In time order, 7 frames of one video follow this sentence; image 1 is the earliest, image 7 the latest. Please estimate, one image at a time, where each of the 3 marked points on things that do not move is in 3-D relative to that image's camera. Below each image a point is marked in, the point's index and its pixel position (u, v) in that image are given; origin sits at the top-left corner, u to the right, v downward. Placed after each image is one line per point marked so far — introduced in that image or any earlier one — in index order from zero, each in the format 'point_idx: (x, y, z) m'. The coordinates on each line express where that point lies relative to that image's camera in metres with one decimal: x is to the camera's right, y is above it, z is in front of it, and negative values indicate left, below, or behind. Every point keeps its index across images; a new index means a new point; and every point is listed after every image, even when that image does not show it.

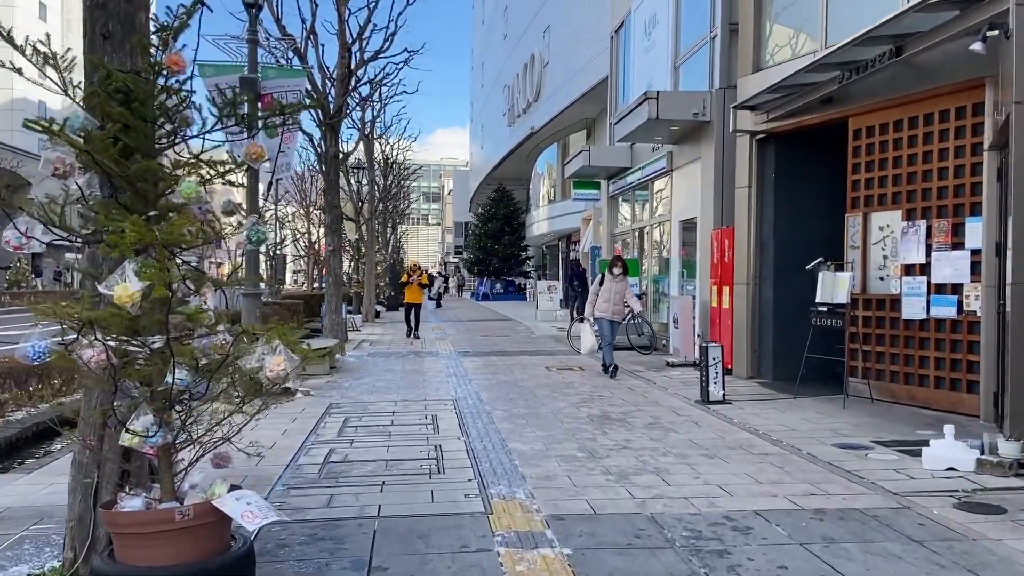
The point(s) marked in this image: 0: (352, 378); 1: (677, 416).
0: (-2.4, -1.3, +11.3) m
1: (+1.7, -1.3, +8.0) m
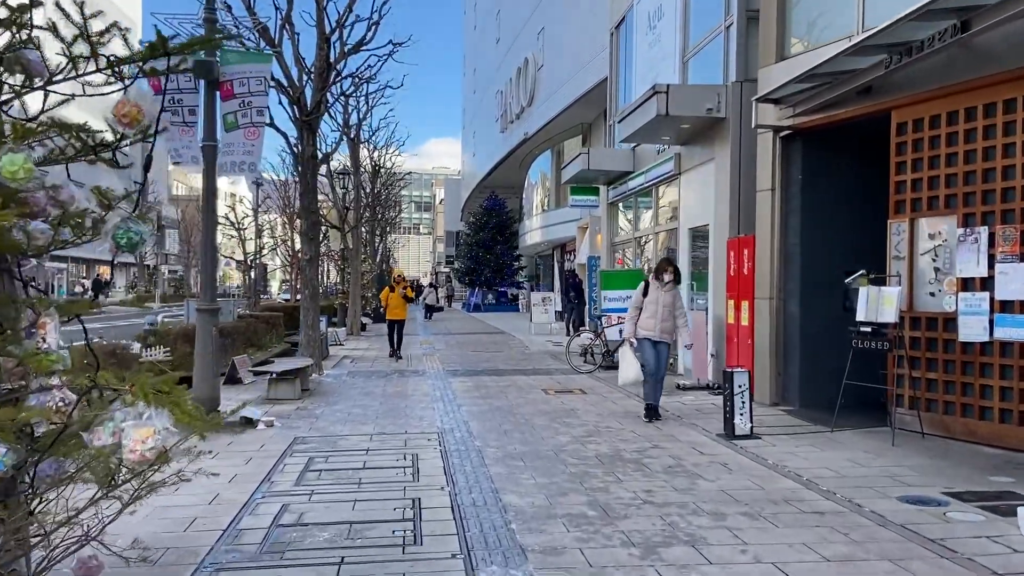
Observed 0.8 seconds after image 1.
0: (-2.4, -1.5, +10.0) m
1: (+1.7, -1.5, +6.8) m
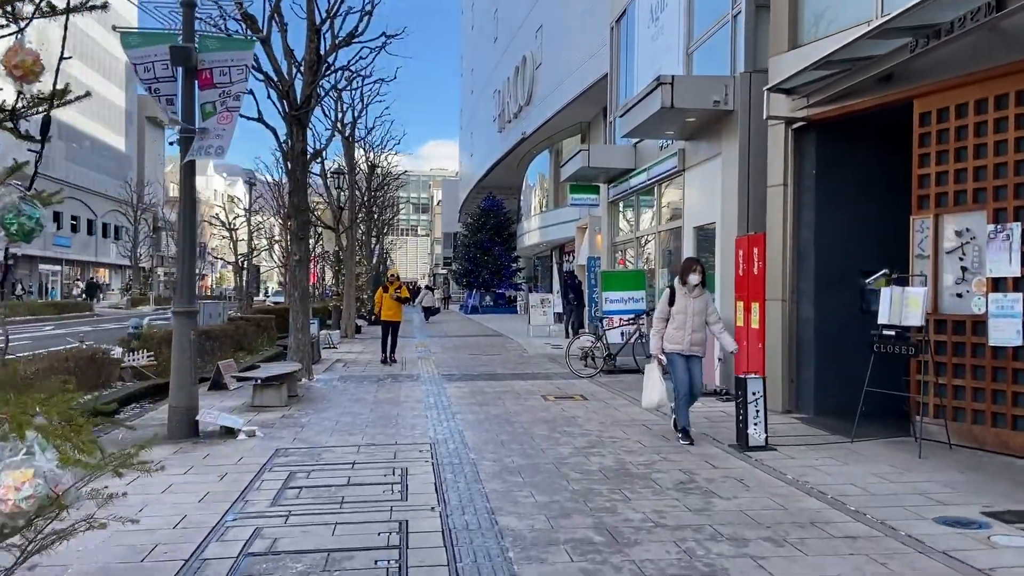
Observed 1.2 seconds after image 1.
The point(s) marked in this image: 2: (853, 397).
0: (-2.5, -1.5, +9.5) m
1: (+1.7, -1.5, +6.2) m
2: (+3.9, -1.2, +8.7) m
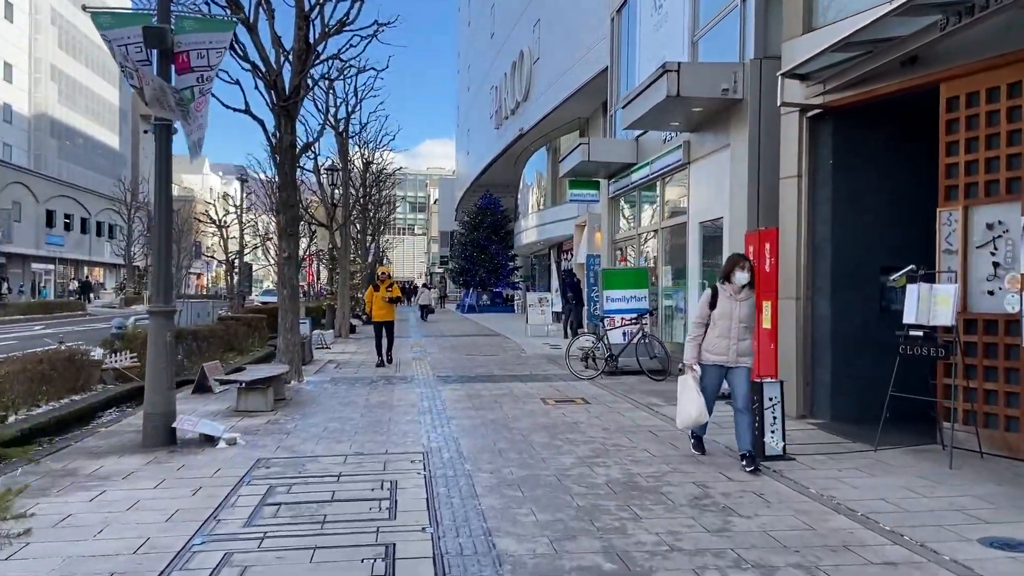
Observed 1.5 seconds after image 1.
0: (-2.5, -1.5, +9.0) m
1: (+1.6, -1.5, +5.8) m
2: (+3.9, -1.2, +8.3) m
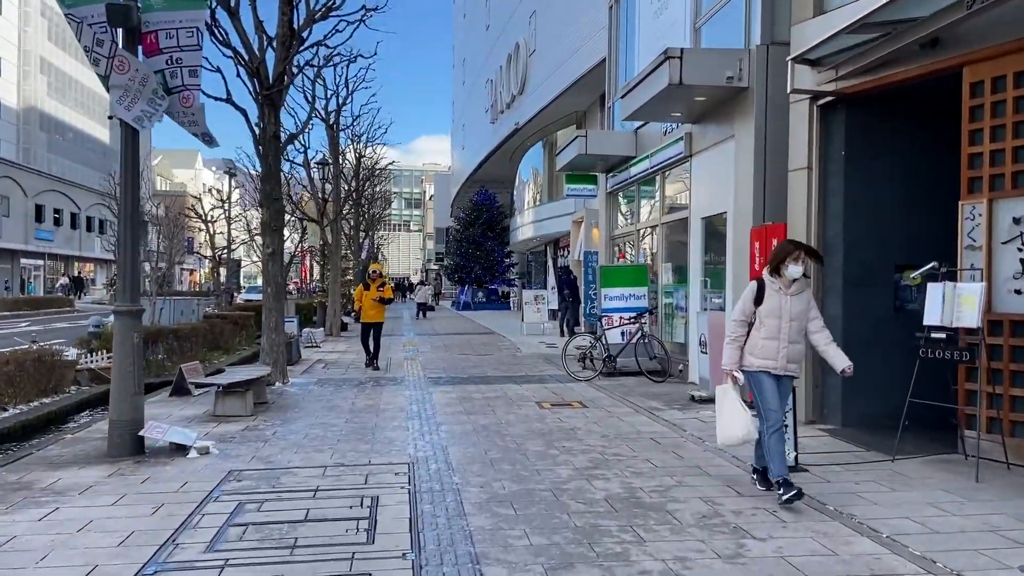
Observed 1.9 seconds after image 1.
0: (-2.6, -1.5, +8.5) m
1: (+1.6, -1.5, +5.3) m
2: (+3.8, -1.2, +7.8) m
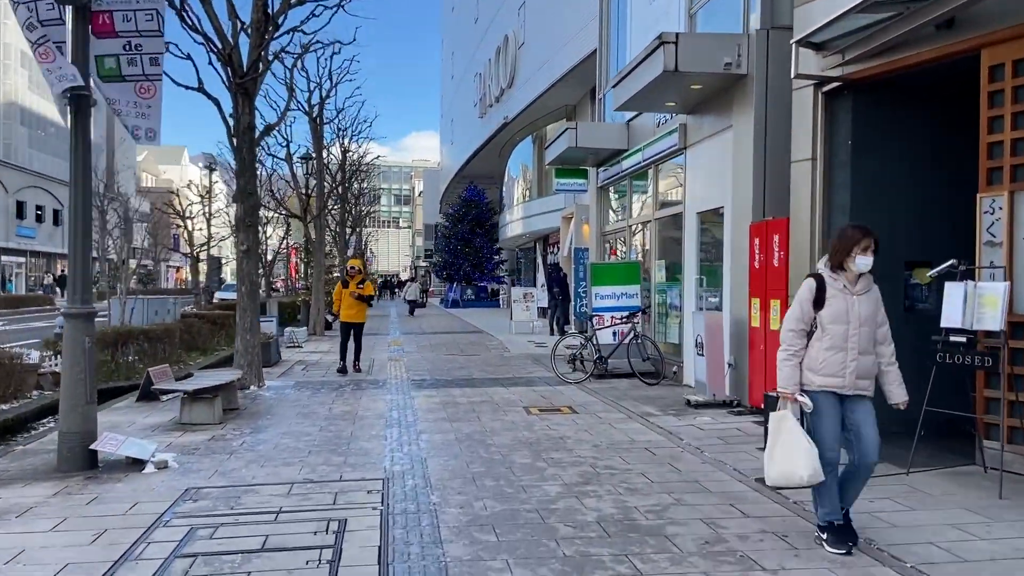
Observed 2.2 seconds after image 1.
0: (-2.7, -1.5, +7.9) m
1: (+1.5, -1.5, +4.8) m
2: (+3.7, -1.2, +7.3) m
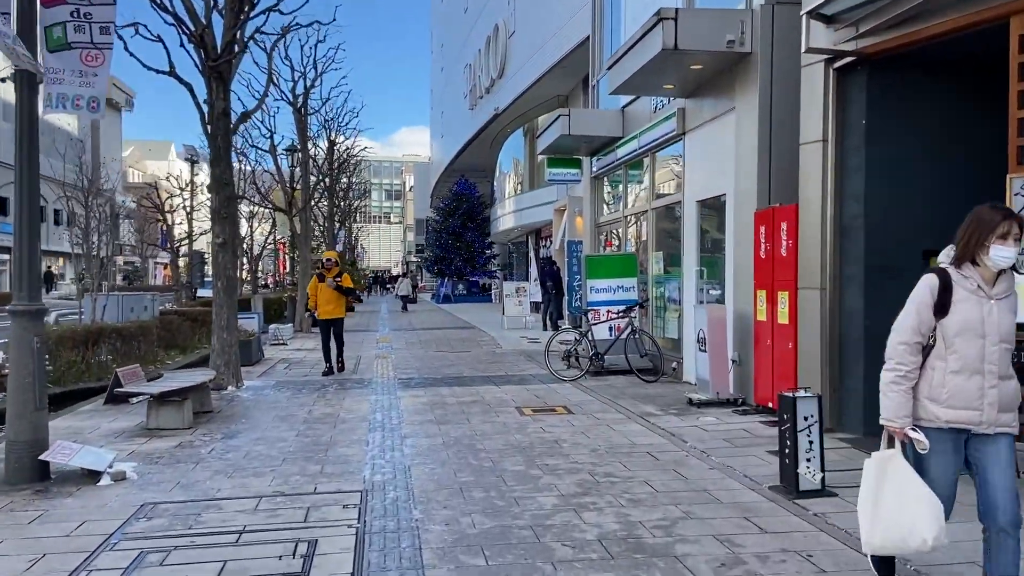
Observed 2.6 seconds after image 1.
0: (-2.8, -1.4, +7.4) m
1: (+1.4, -1.4, +4.3) m
2: (+3.6, -1.1, +6.9) m
